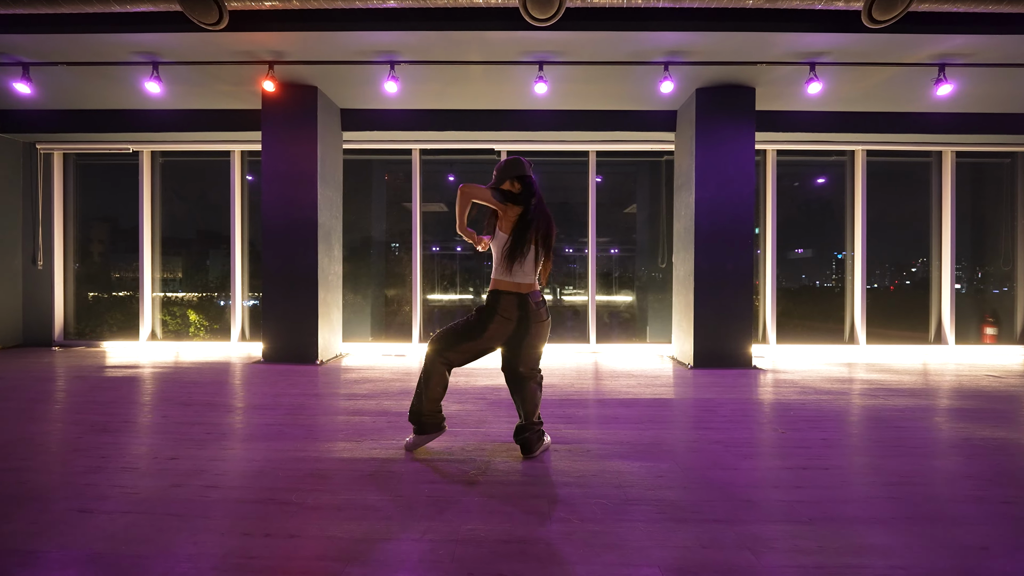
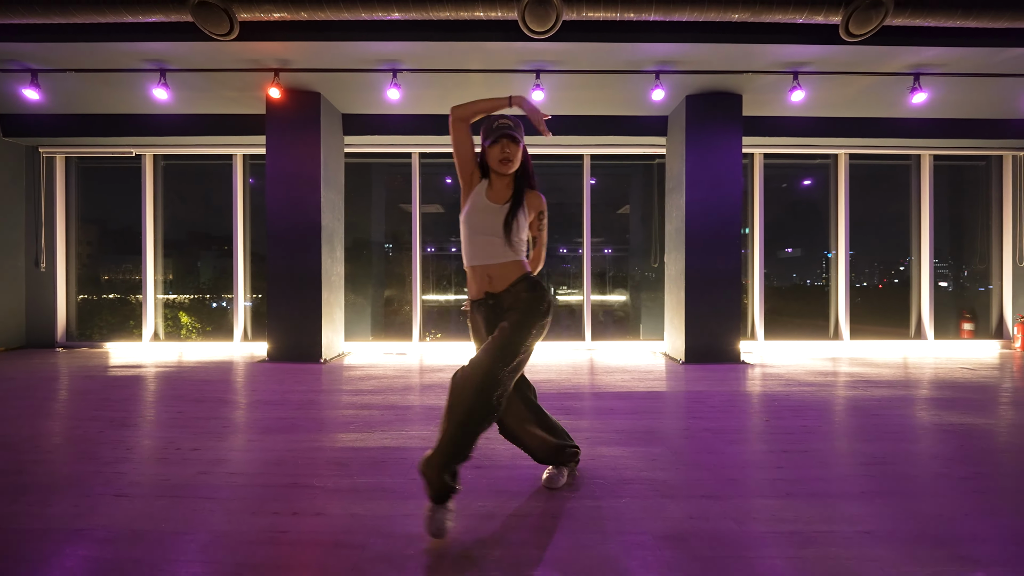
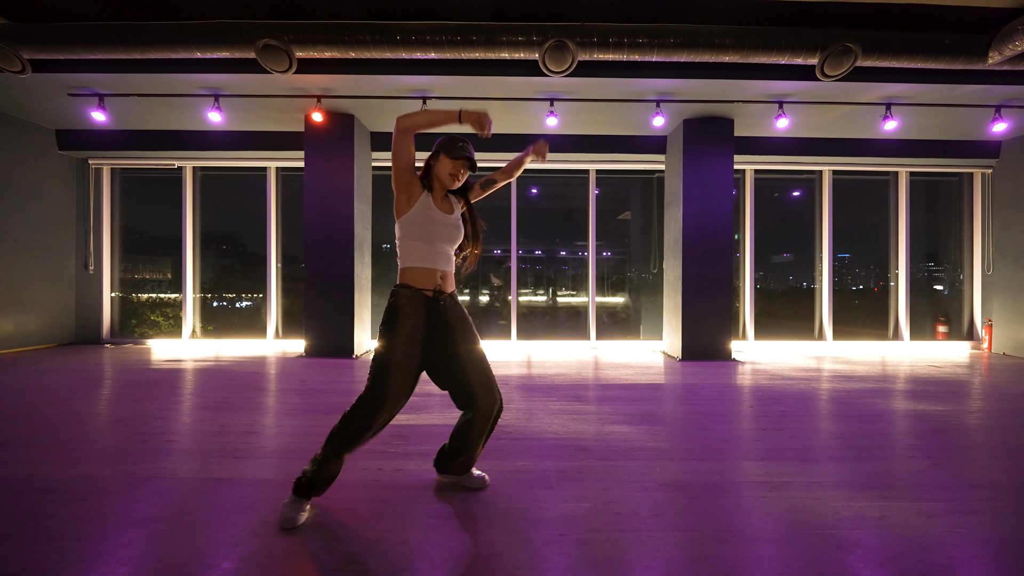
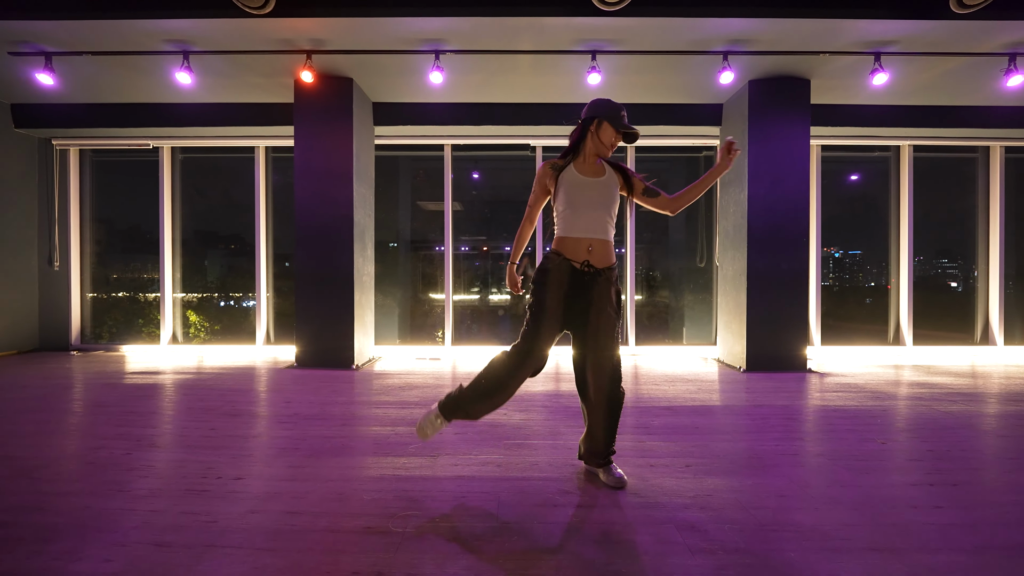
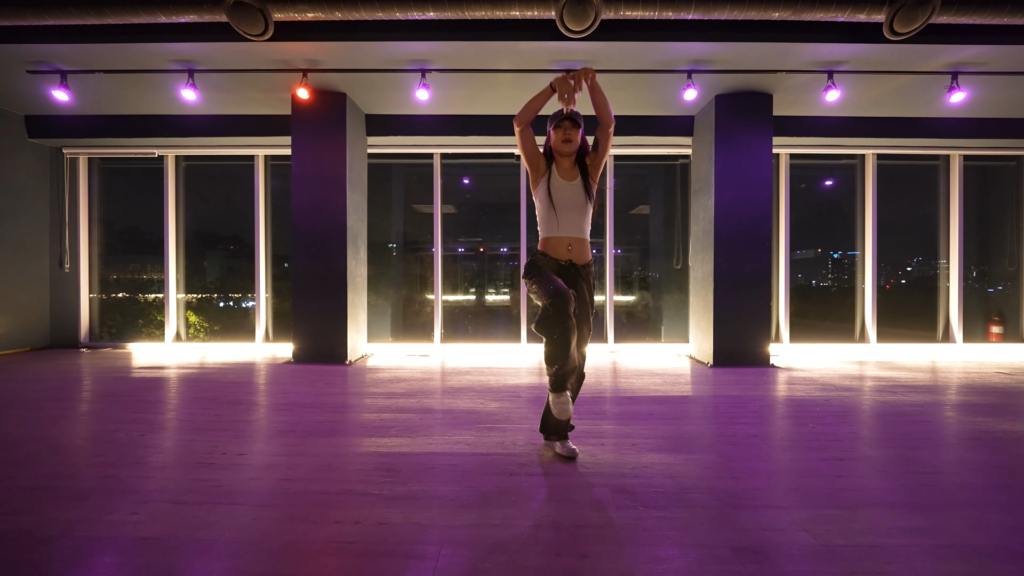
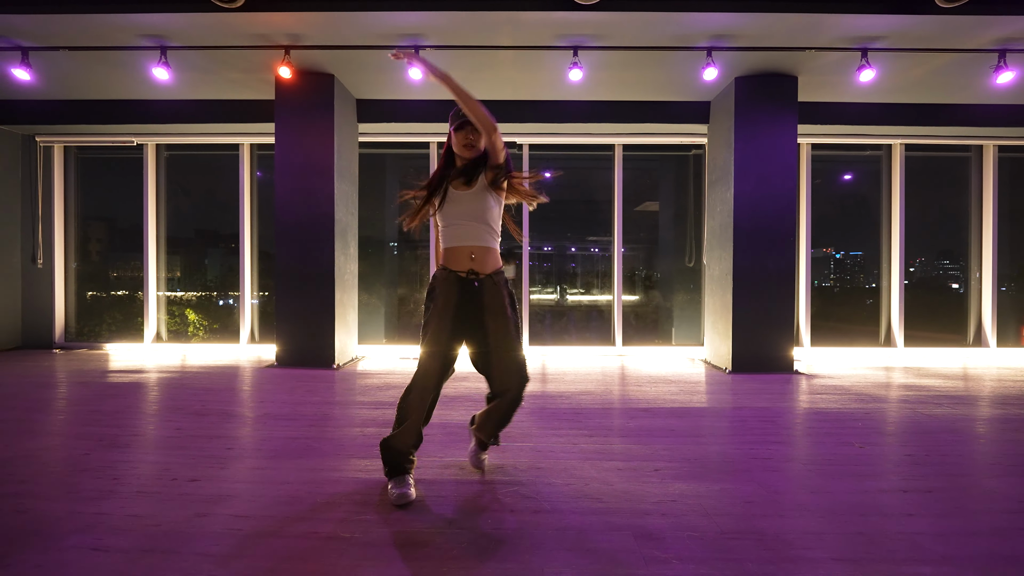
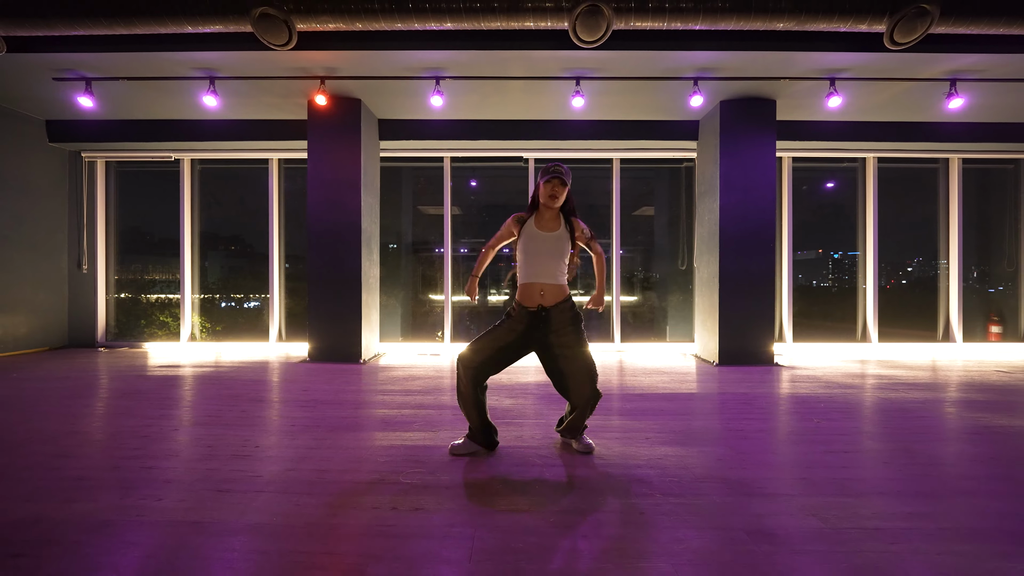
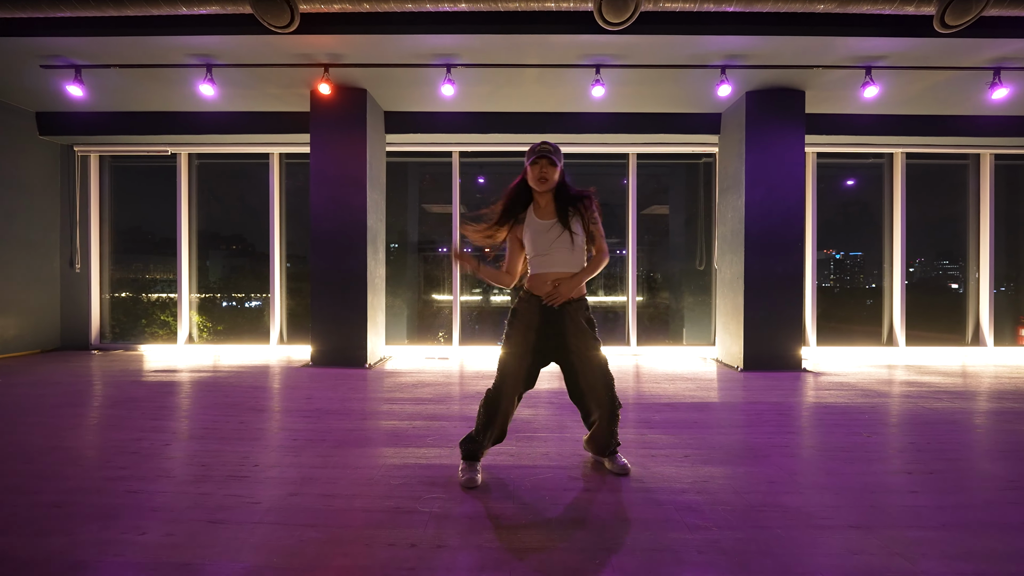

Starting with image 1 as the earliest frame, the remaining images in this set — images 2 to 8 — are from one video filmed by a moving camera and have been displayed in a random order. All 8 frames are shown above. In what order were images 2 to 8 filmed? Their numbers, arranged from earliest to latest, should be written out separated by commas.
6, 8, 4, 7, 5, 2, 3
